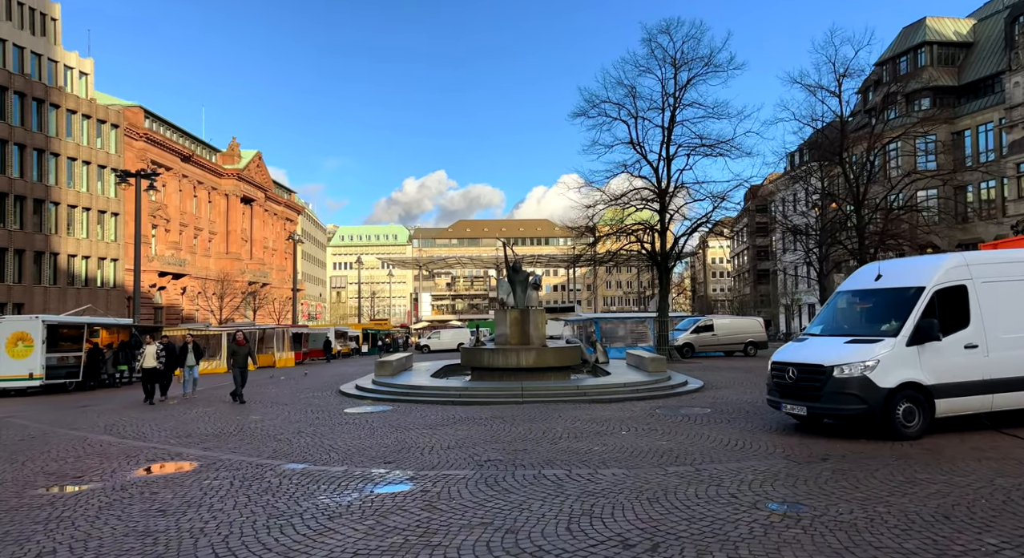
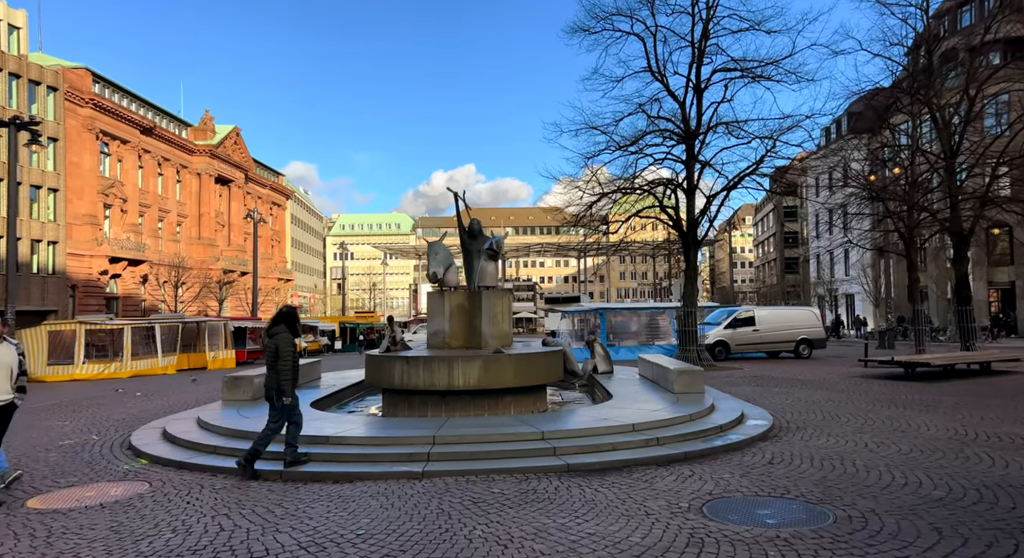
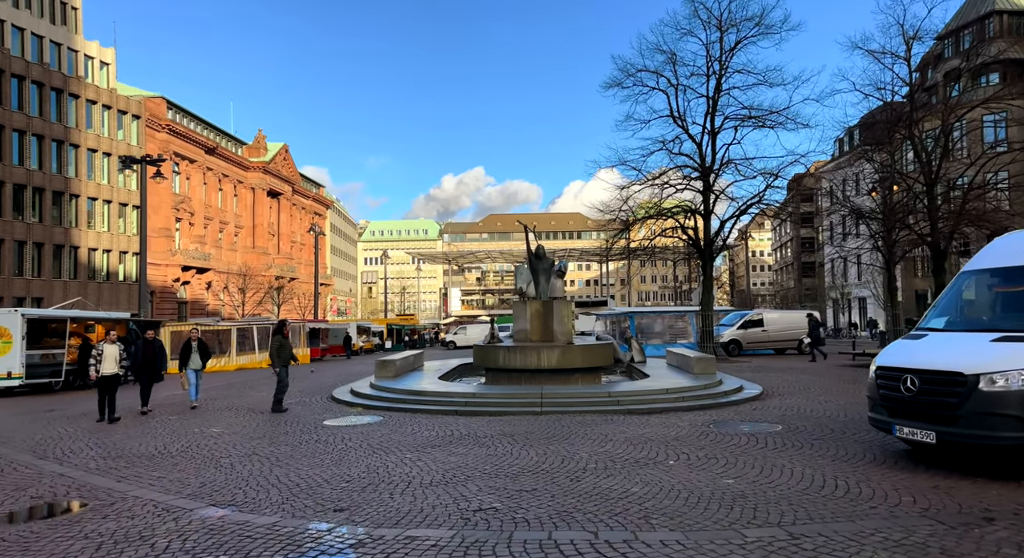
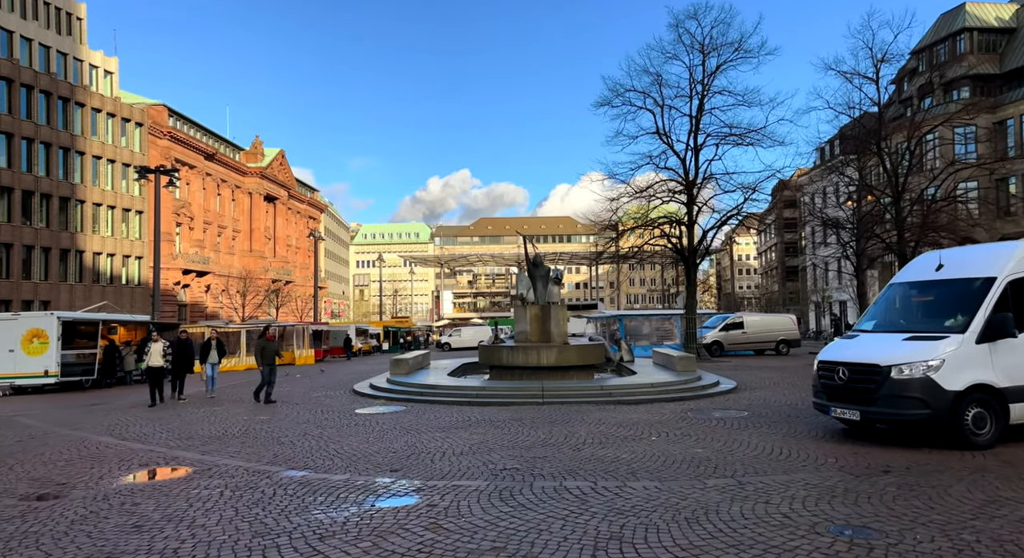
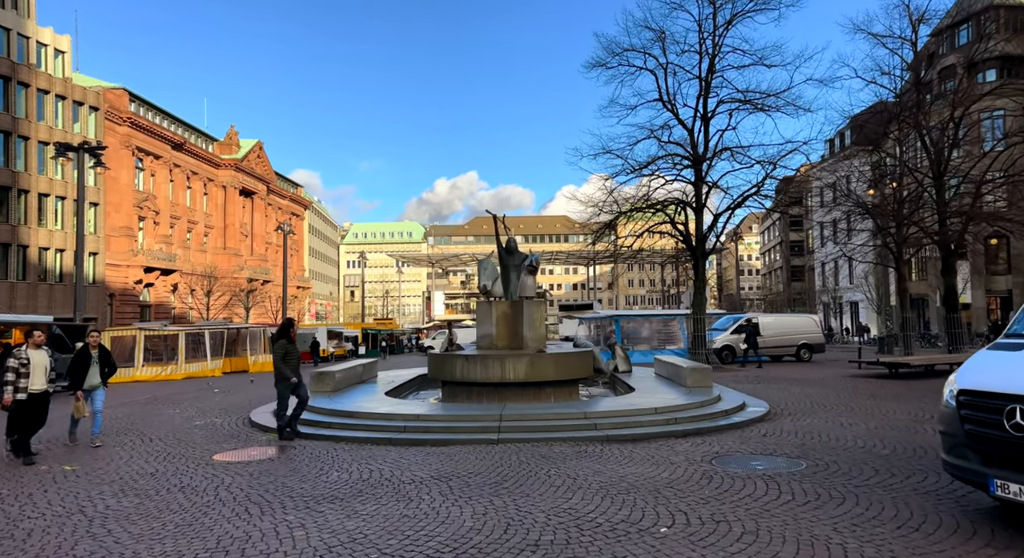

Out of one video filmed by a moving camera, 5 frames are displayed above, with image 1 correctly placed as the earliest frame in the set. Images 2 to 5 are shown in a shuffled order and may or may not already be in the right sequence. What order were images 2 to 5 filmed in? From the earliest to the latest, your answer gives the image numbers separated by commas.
4, 3, 5, 2
